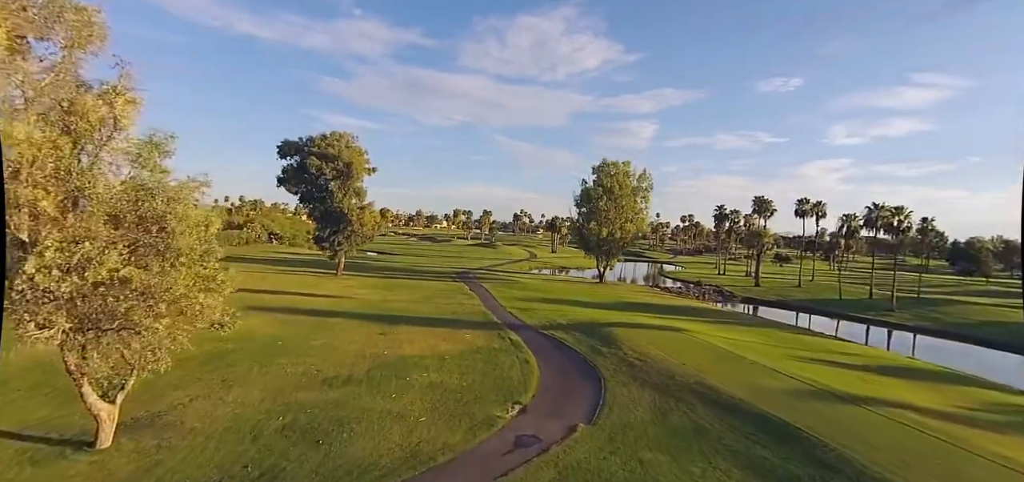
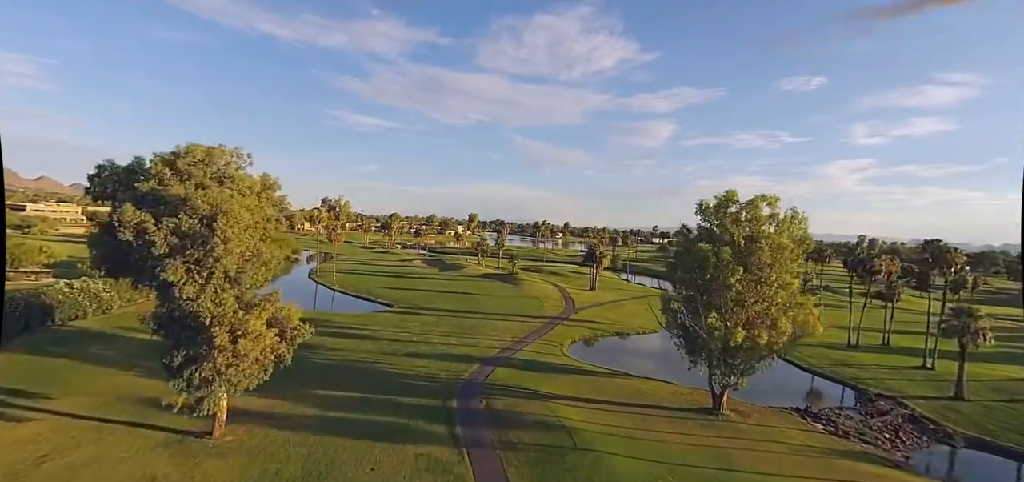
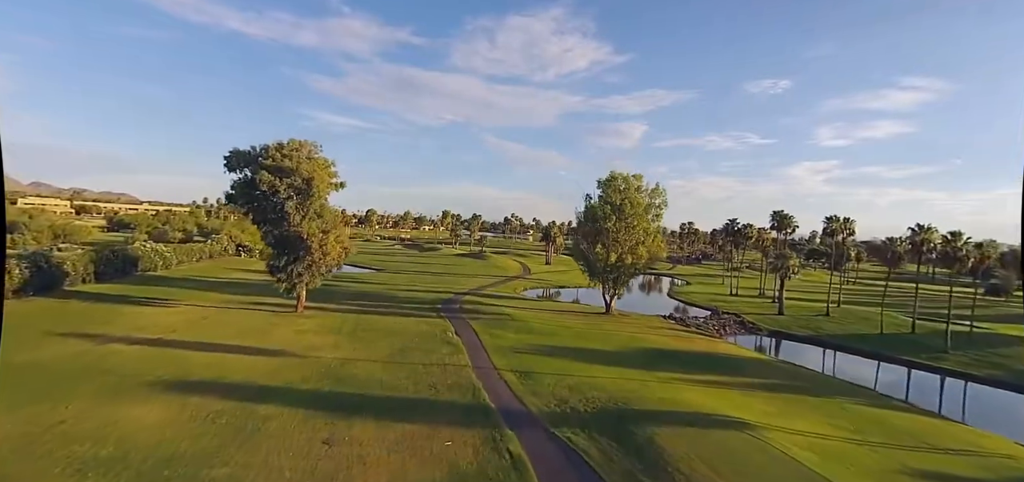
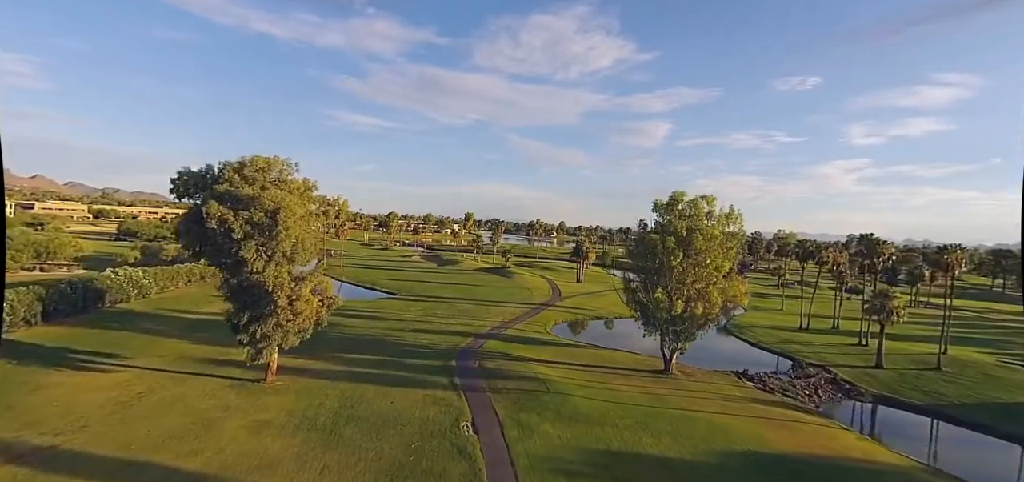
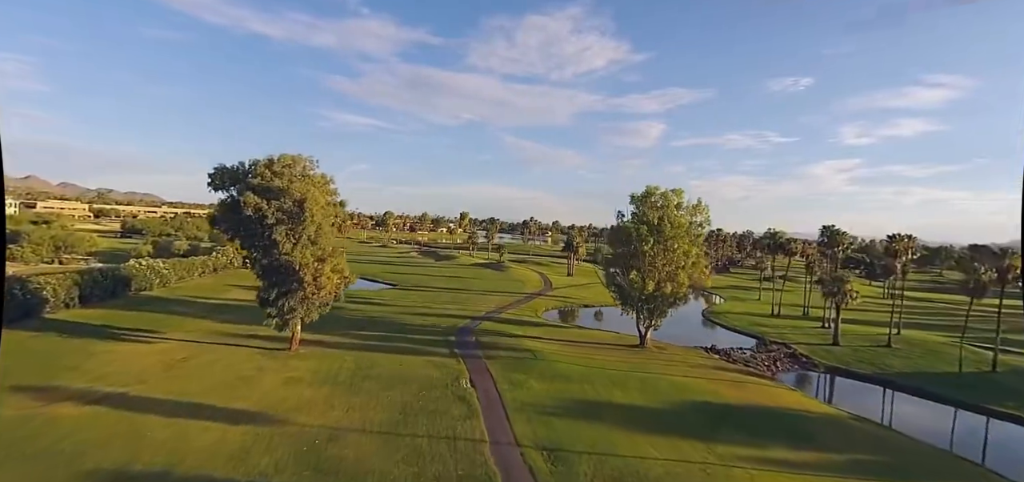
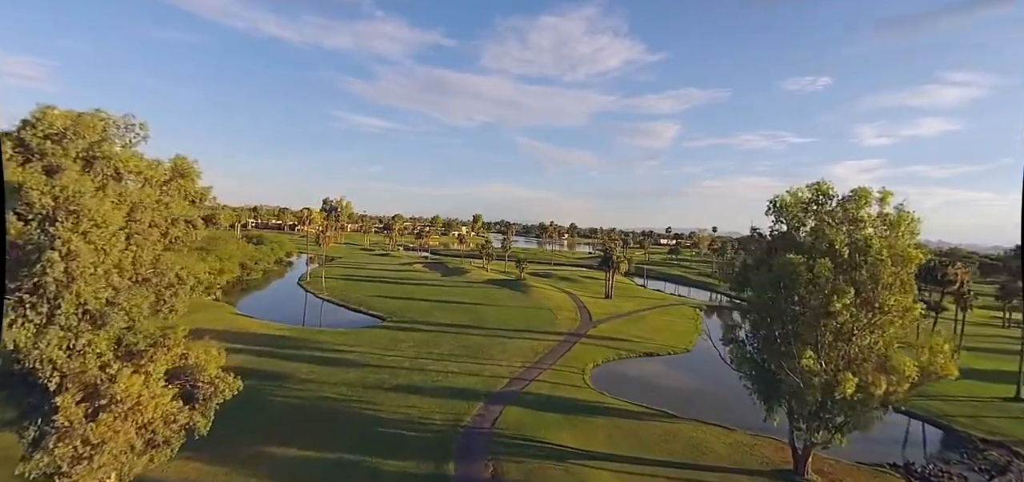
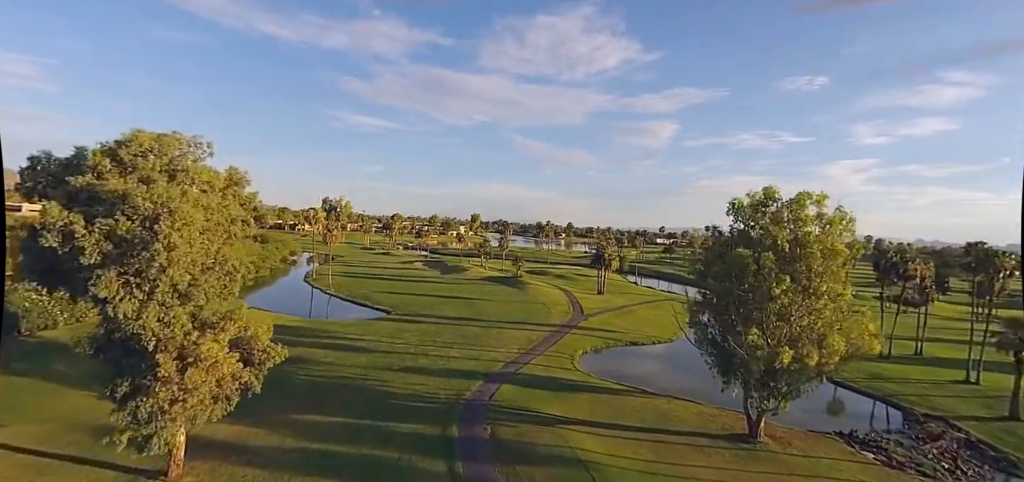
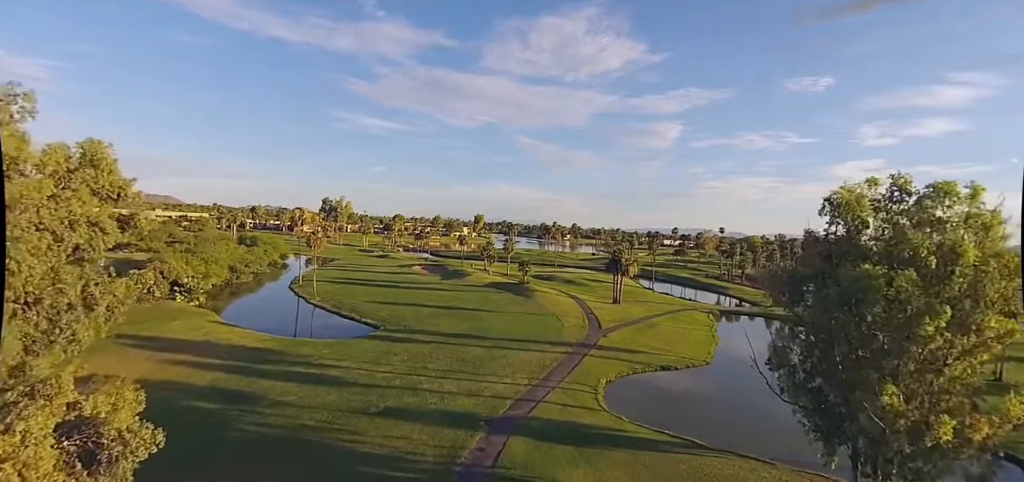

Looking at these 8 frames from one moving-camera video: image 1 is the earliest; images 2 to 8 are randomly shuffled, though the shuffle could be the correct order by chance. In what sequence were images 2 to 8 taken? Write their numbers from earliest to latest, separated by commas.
3, 5, 4, 2, 7, 6, 8
